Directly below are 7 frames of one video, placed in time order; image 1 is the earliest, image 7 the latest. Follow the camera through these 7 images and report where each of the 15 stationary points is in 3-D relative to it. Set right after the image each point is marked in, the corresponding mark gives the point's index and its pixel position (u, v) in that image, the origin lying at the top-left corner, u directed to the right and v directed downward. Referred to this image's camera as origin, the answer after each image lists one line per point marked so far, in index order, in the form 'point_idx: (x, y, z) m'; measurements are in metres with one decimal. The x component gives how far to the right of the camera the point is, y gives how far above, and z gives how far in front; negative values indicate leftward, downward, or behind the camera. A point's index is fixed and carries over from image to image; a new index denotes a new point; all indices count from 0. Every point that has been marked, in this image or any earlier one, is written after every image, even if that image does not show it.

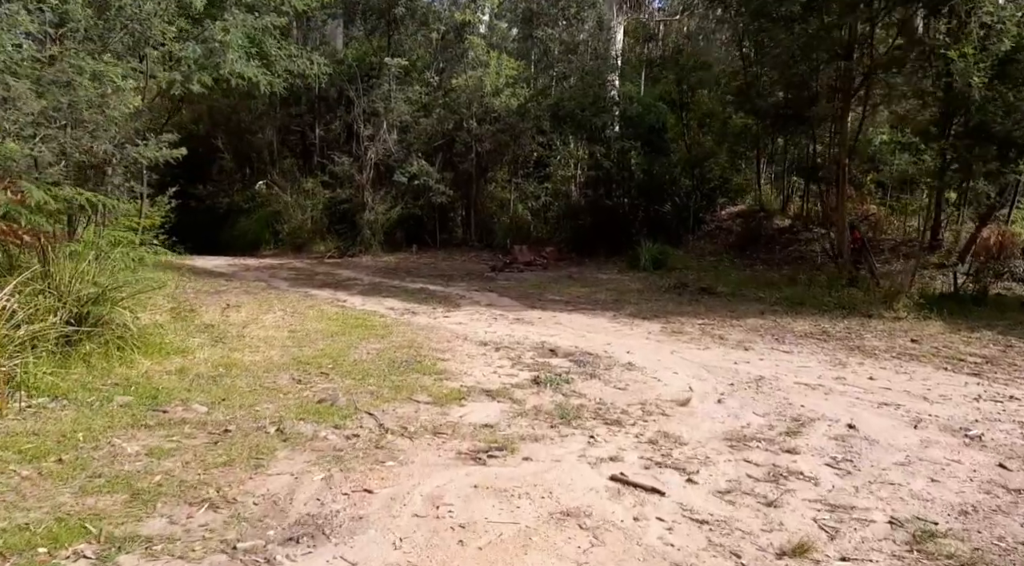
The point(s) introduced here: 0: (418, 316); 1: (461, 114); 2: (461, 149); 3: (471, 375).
0: (-1.0, -0.4, +7.9) m
1: (-1.0, +3.3, +14.5) m
2: (-1.0, +2.7, +14.7) m
3: (-0.3, -0.6, +5.1) m
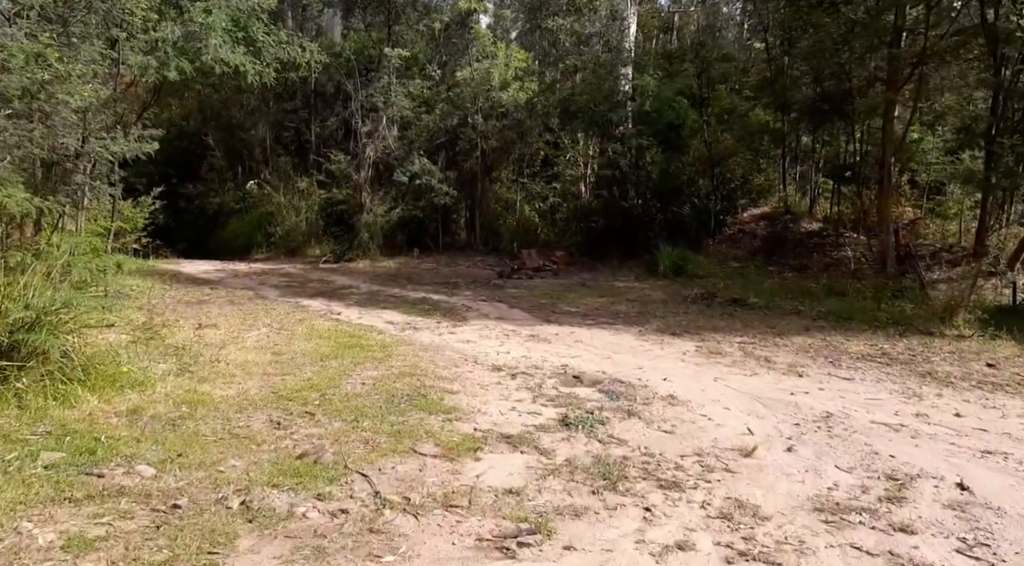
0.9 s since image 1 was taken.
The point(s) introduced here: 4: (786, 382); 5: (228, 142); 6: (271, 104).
0: (-0.9, -0.5, +7.0) m
1: (-0.8, +3.2, +13.6) m
2: (-0.8, +2.6, +13.8) m
3: (-0.2, -0.8, +4.3) m
4: (+2.0, -0.7, +5.5) m
5: (-6.1, +3.1, +16.0) m
6: (-5.1, +3.7, +15.4) m
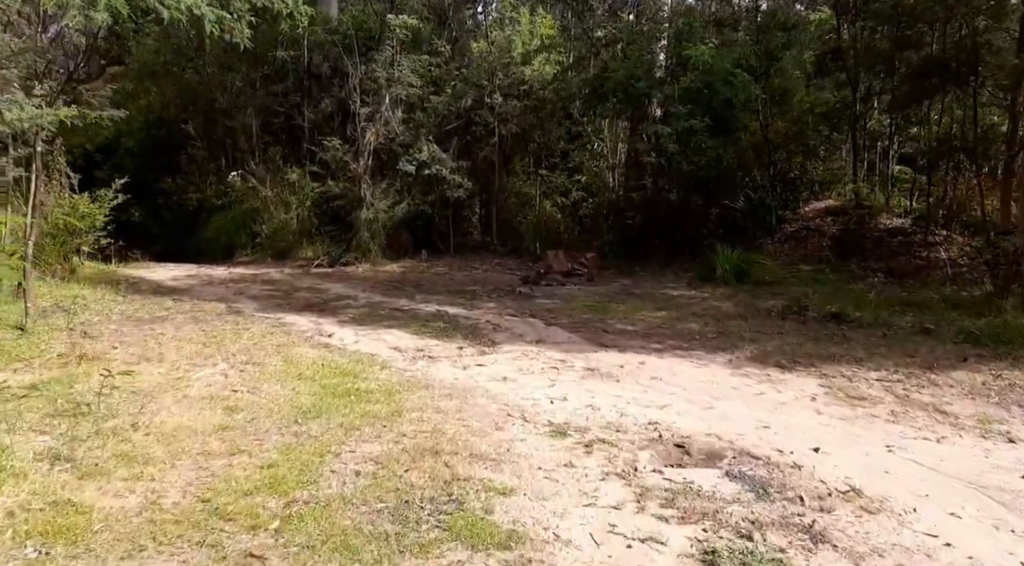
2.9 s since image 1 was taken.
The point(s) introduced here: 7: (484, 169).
0: (-0.5, -0.6, +5.2) m
1: (-0.5, +3.1, +11.8) m
2: (-0.5, +2.5, +12.0) m
3: (+0.2, -0.9, +2.4) m
4: (+2.4, -0.8, +3.6) m
5: (-5.8, +3.0, +14.1) m
6: (-4.7, +3.6, +13.6) m
7: (-0.5, +1.9, +12.3) m
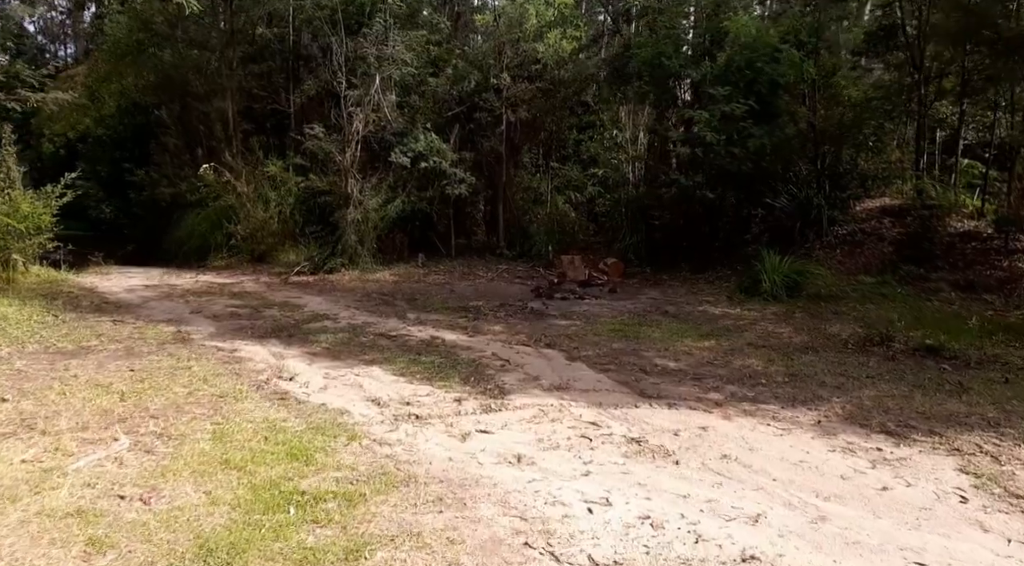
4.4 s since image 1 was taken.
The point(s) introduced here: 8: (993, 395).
0: (-0.4, -0.8, +3.8) m
1: (-0.3, +3.0, +10.4) m
2: (-0.3, +2.3, +10.6) m
3: (+0.3, -1.1, +1.1) m
4: (+2.5, -1.1, +2.2) m
5: (-5.6, +2.9, +12.8) m
6: (-4.6, +3.5, +12.2) m
7: (-0.3, +1.8, +10.9) m
8: (+2.9, -0.7, +4.5) m
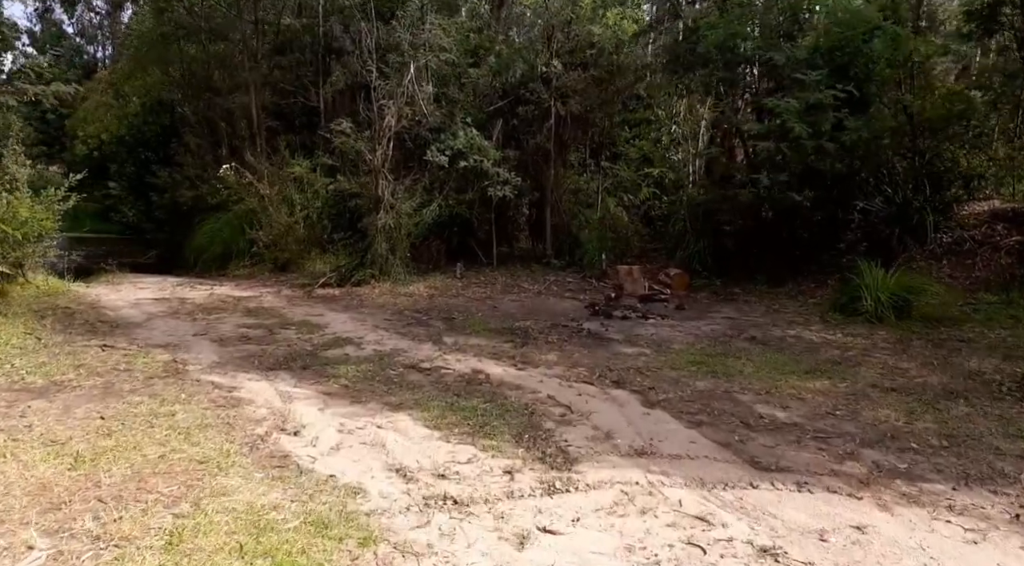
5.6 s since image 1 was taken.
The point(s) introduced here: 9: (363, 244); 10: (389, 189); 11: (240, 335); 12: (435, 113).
0: (-0.2, -0.9, +2.7) m
1: (+0.3, +2.8, +9.3) m
2: (+0.3, +2.2, +9.5) m
3: (+0.4, -1.3, -0.1) m
4: (+2.7, -1.2, +1.0) m
5: (-4.9, +2.7, +11.9) m
6: (-3.8, +3.4, +11.3) m
7: (+0.3, +1.6, +9.8) m
8: (+3.2, -0.8, +3.2) m
9: (-1.8, +0.5, +9.0) m
10: (-1.5, +1.1, +8.8) m
11: (-2.2, -0.4, +6.1) m
12: (-0.9, +2.1, +9.0) m
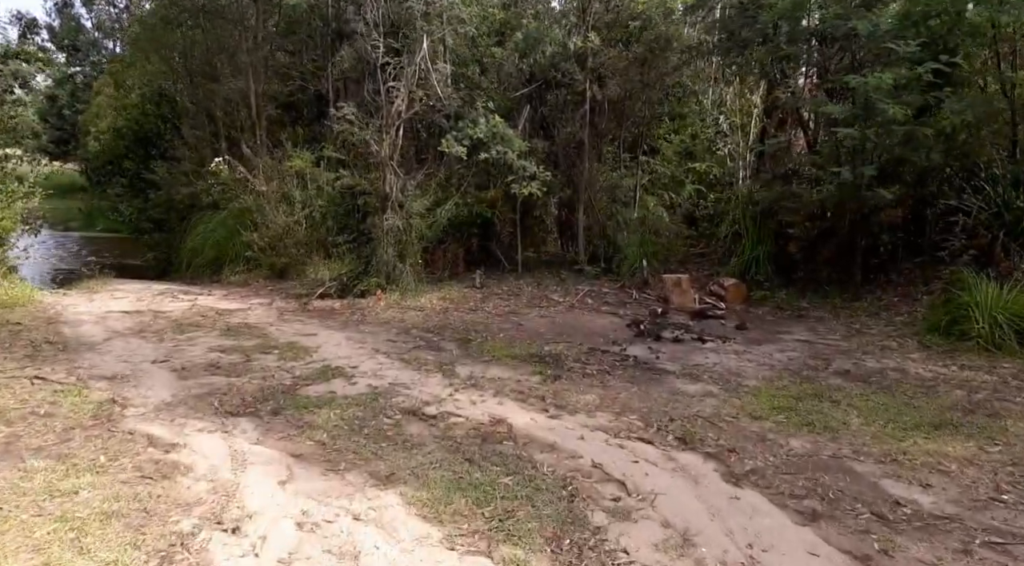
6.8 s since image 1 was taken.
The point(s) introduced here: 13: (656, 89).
0: (-0.1, -1.1, +1.6) m
1: (+0.6, +2.7, +8.1) m
2: (+0.6, +2.1, +8.3) m
3: (+0.4, -1.4, -1.3) m
4: (+2.7, -1.4, -0.3) m
5: (-4.5, +2.7, +10.9) m
6: (-3.4, +3.3, +10.2) m
7: (+0.6, +1.5, +8.6) m
8: (+3.3, -1.0, +2.0) m
9: (-1.5, +0.4, +7.8) m
10: (-1.2, +1.0, +7.6) m
11: (-2.1, -0.5, +5.0) m
12: (-0.6, +2.0, +7.8) m
13: (+1.6, +2.2, +8.3) m
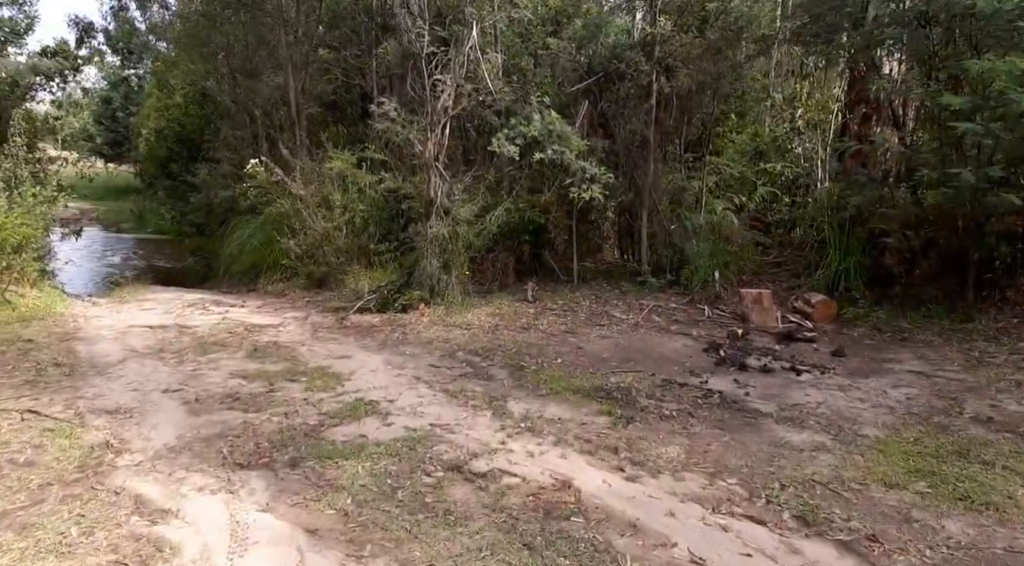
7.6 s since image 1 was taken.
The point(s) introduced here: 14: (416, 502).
0: (+0.1, -1.2, +0.8) m
1: (+1.2, +2.6, +7.3) m
2: (+1.2, +1.9, +7.5) m
3: (+0.4, -1.5, -2.0) m
4: (+2.7, -1.5, -1.2) m
5: (-3.7, +2.5, +10.4) m
6: (-2.7, +3.2, +9.7) m
7: (+1.2, +1.4, +7.8) m
8: (+3.5, -1.1, +1.0) m
9: (-1.0, +0.3, +7.2) m
10: (-0.6, +0.9, +6.9) m
11: (-1.7, -0.6, +4.4) m
12: (-0.1, +1.9, +7.1) m
13: (+2.2, +2.0, +7.4) m
14: (-0.4, -0.9, +3.0) m
